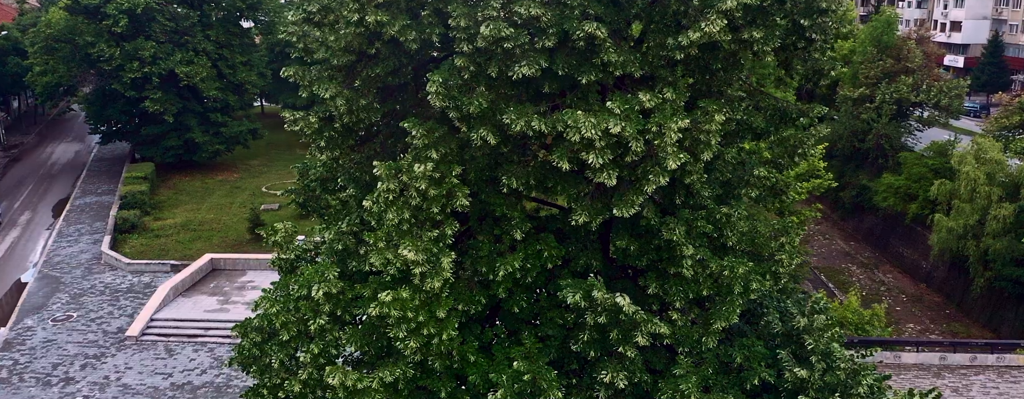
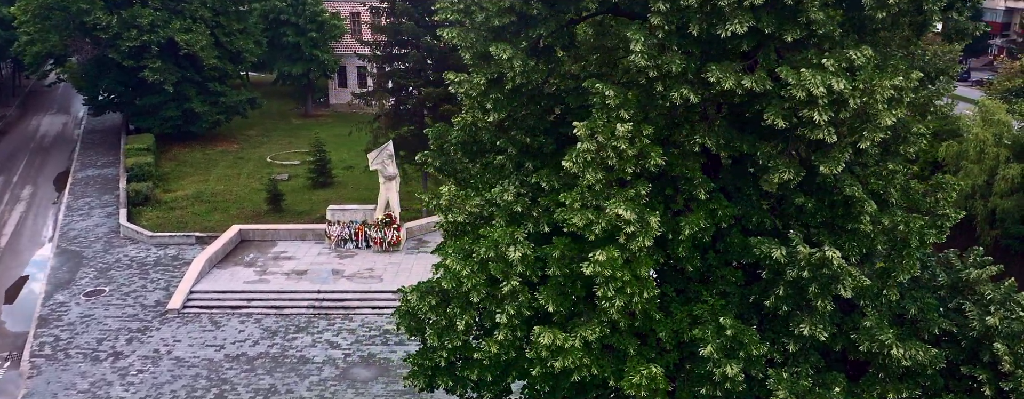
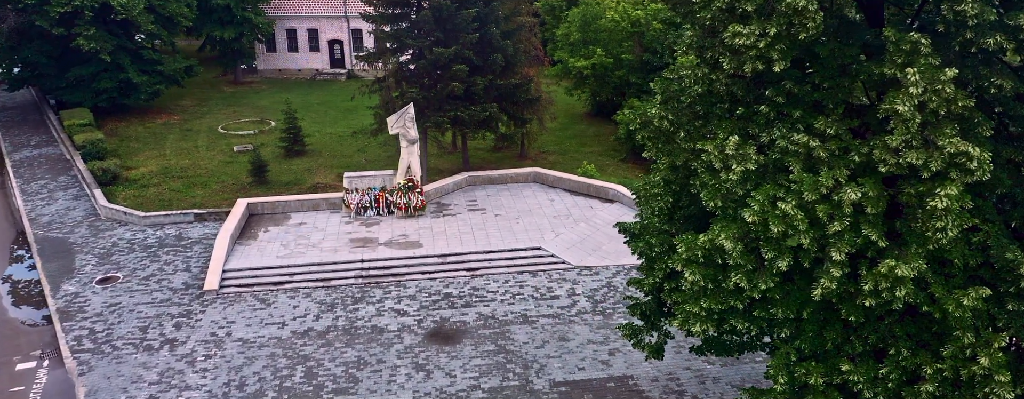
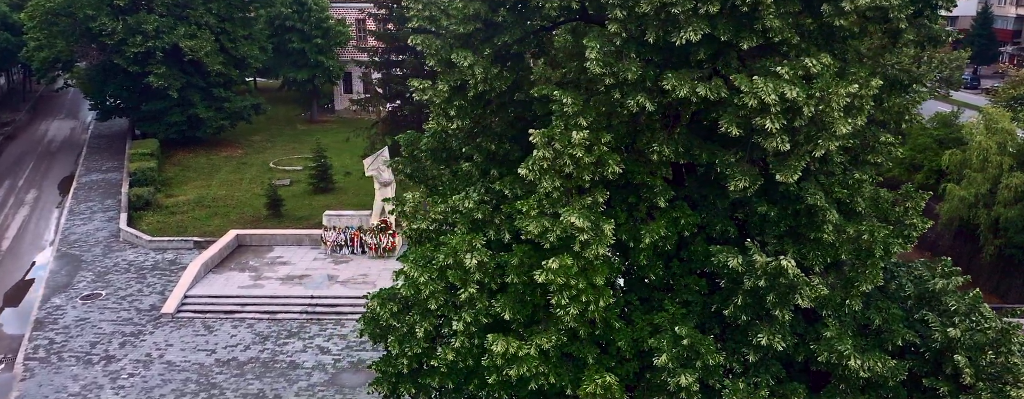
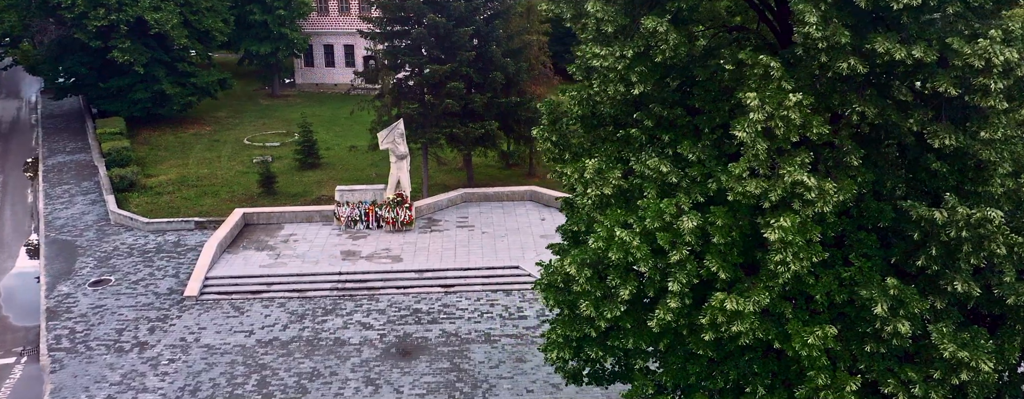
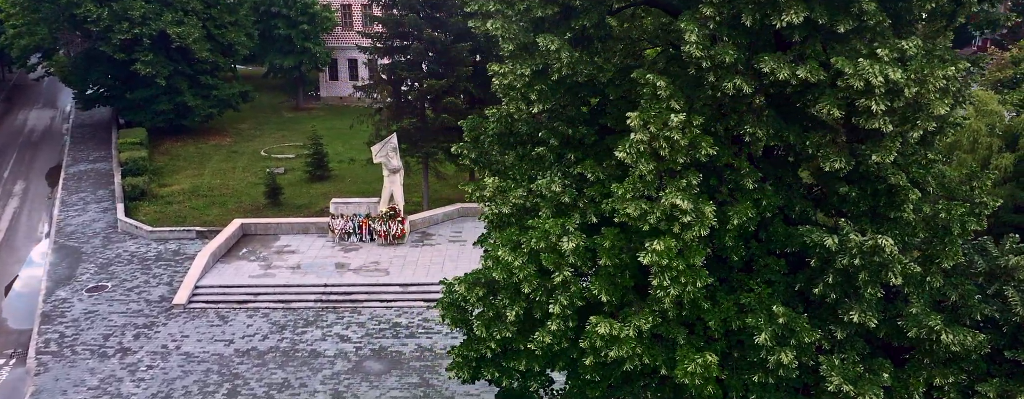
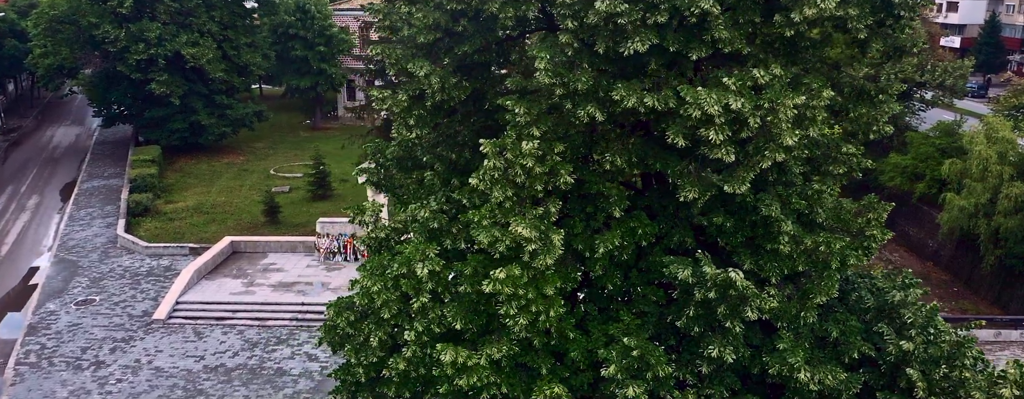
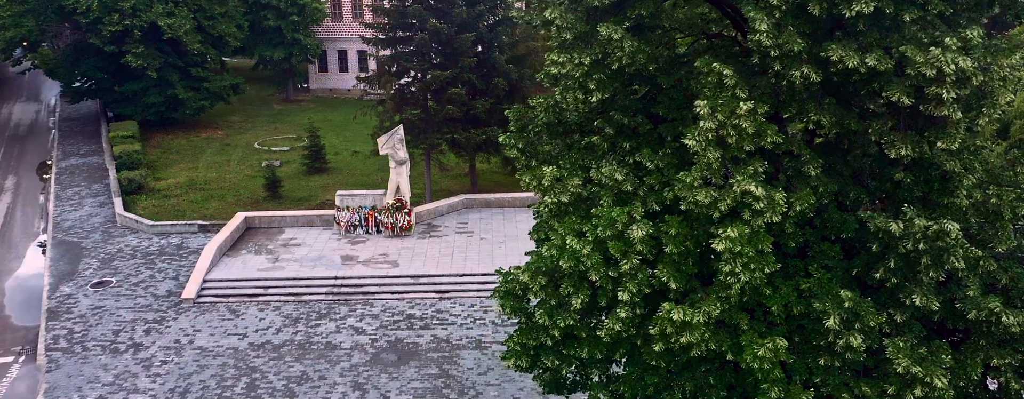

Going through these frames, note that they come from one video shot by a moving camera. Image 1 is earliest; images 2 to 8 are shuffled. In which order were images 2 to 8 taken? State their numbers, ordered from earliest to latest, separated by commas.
7, 4, 2, 6, 8, 5, 3
